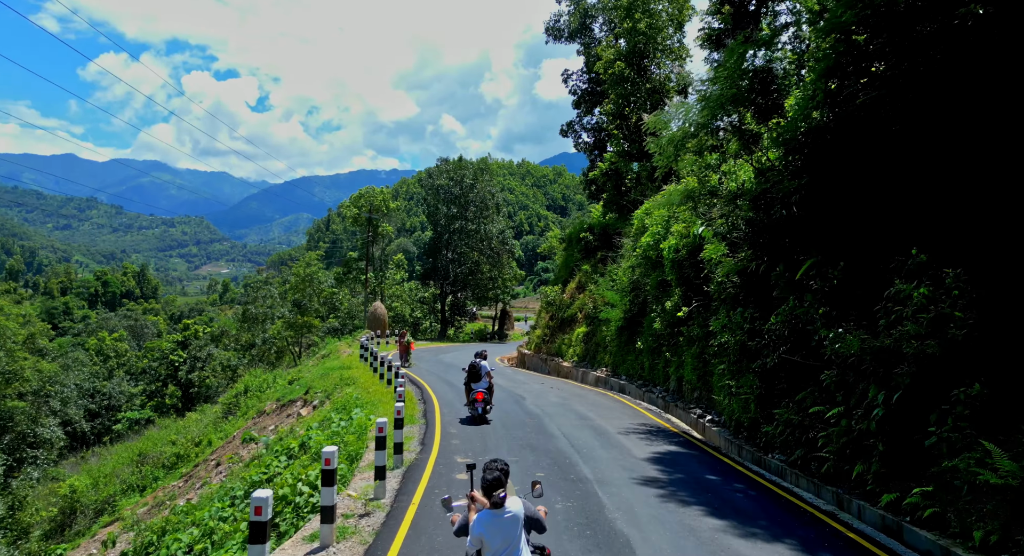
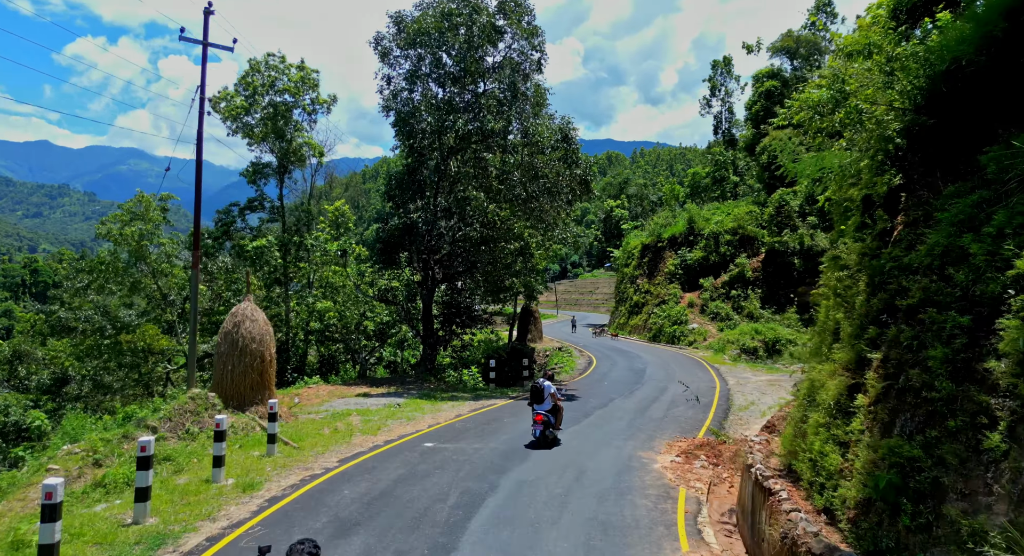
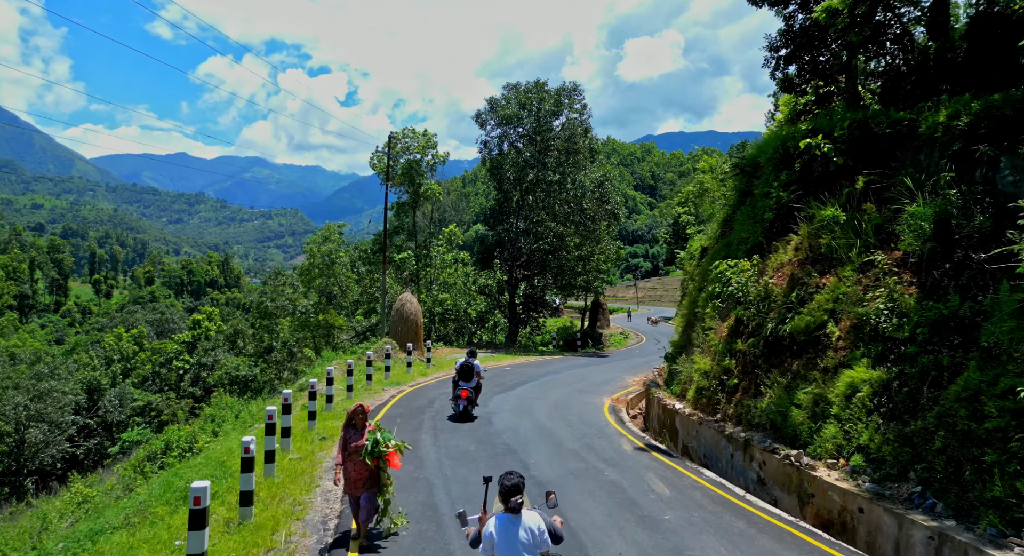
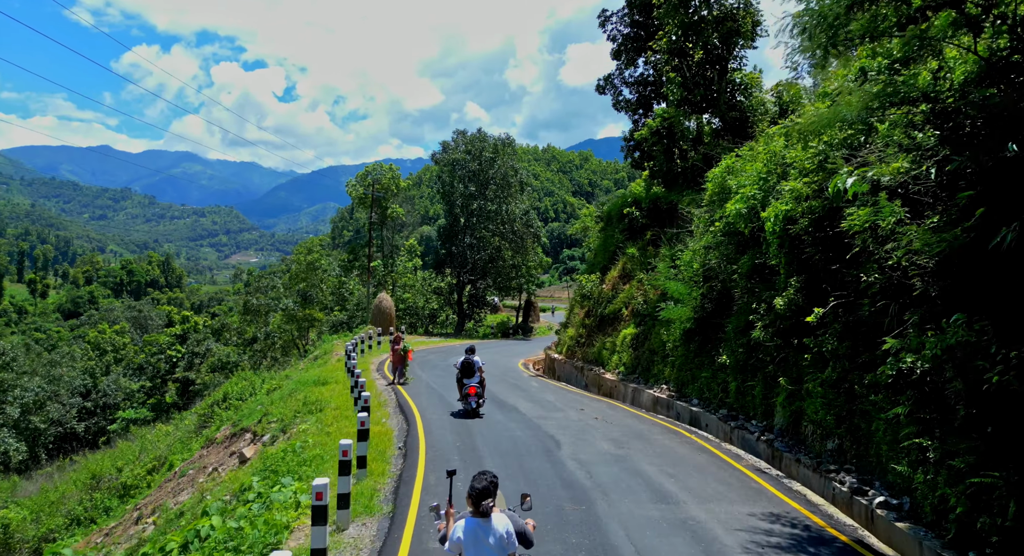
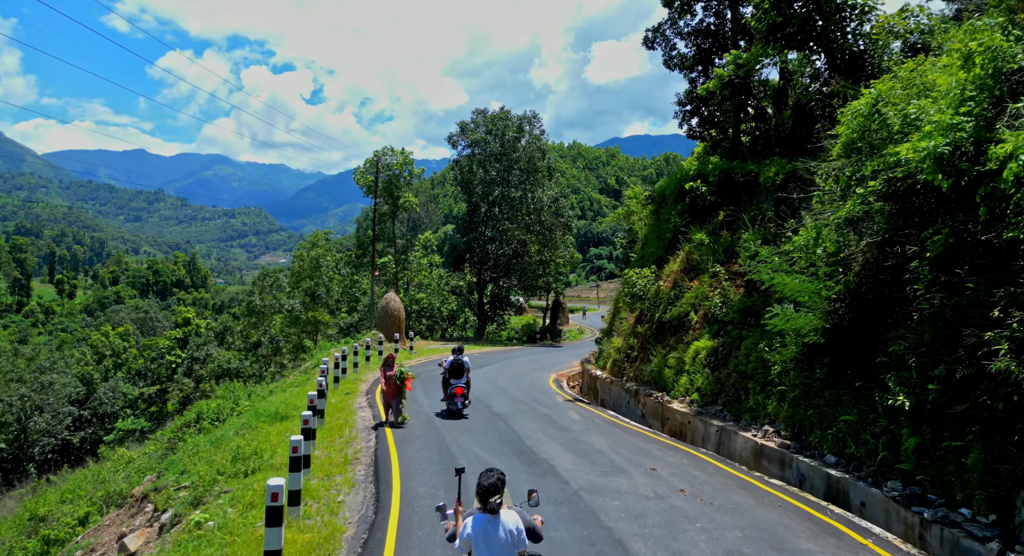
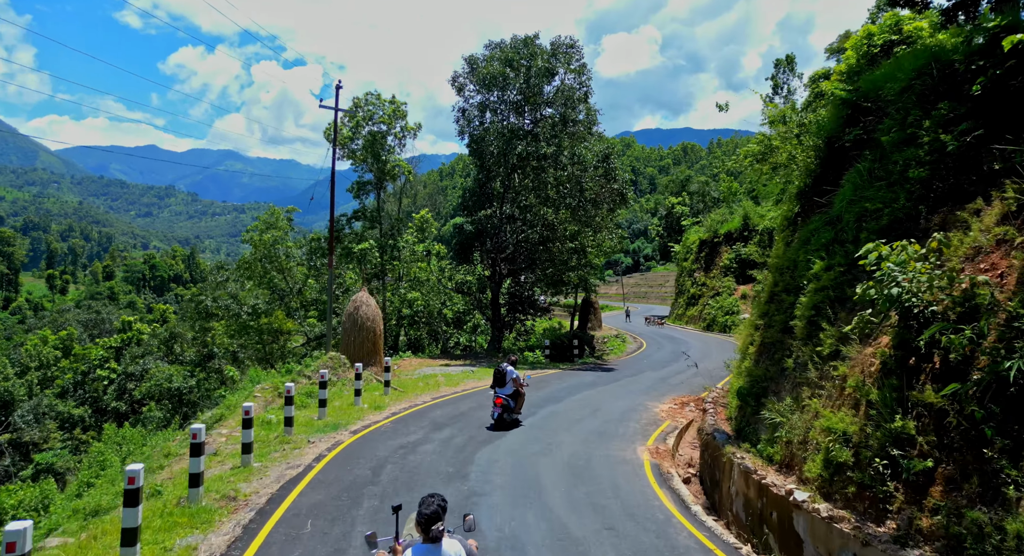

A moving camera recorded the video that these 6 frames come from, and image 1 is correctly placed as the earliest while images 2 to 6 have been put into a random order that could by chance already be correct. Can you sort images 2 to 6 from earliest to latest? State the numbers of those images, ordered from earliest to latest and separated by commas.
4, 5, 3, 6, 2
